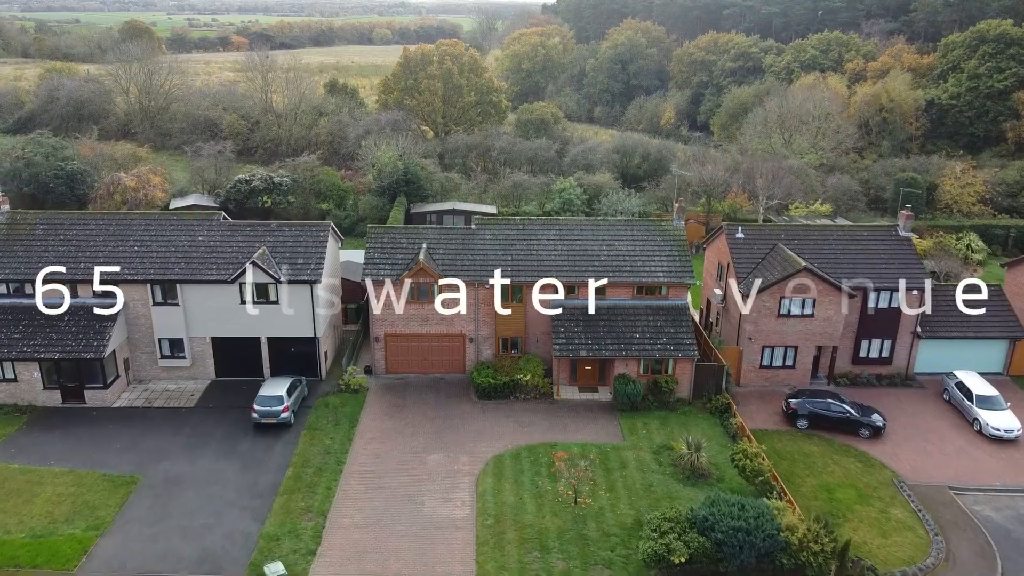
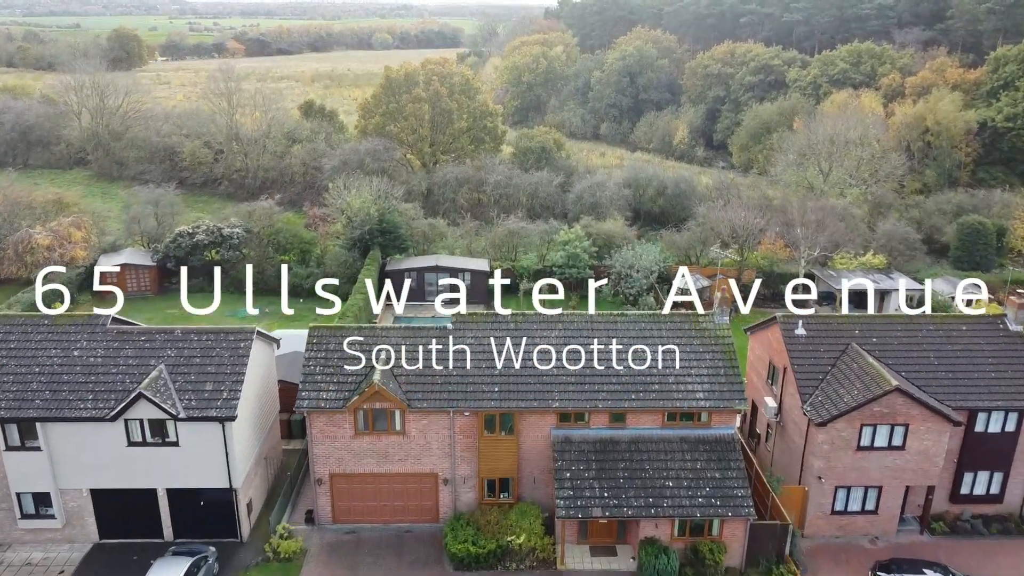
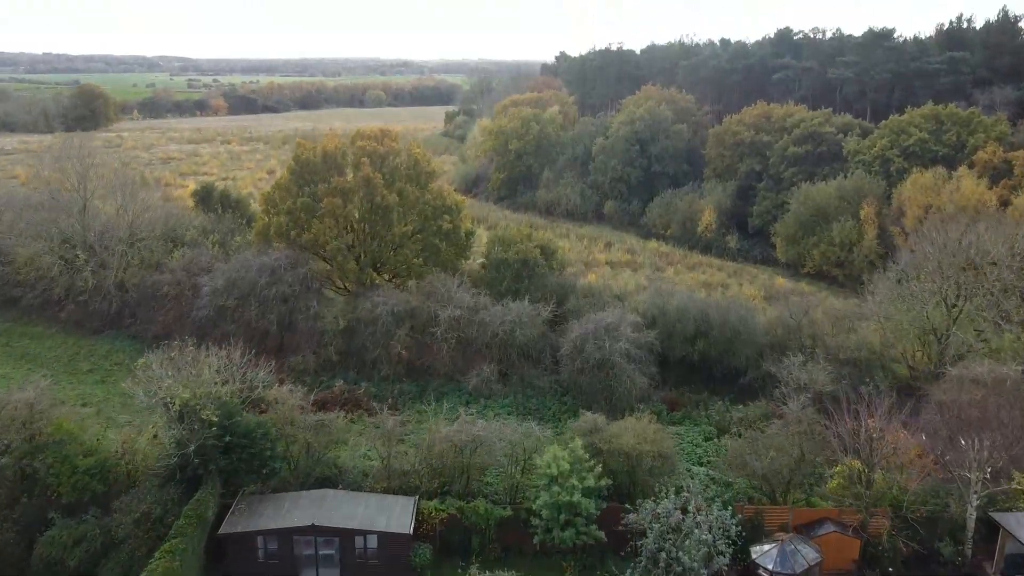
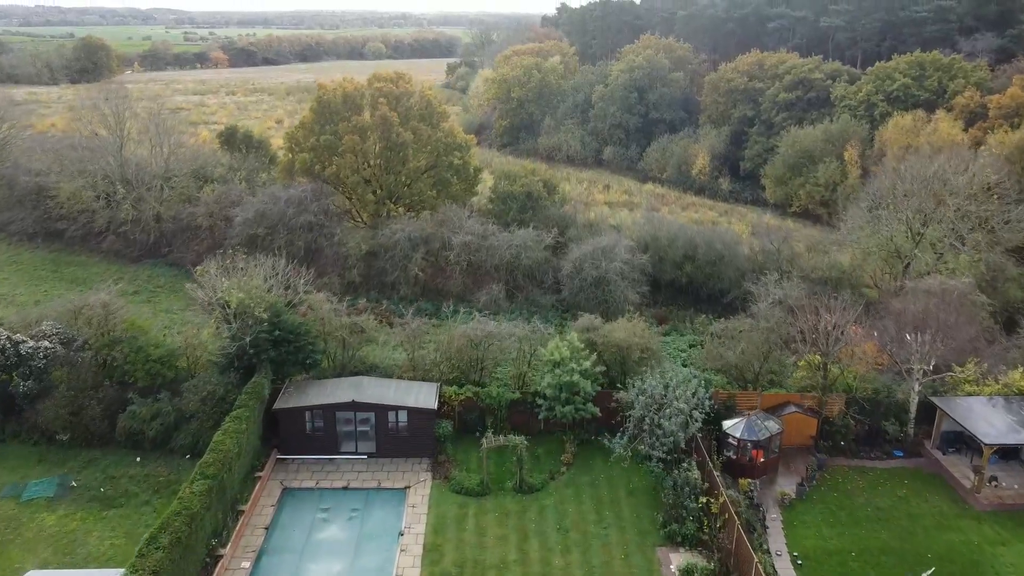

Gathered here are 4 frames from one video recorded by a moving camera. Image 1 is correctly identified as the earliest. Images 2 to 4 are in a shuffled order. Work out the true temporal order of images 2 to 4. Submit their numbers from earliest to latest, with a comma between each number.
2, 4, 3
